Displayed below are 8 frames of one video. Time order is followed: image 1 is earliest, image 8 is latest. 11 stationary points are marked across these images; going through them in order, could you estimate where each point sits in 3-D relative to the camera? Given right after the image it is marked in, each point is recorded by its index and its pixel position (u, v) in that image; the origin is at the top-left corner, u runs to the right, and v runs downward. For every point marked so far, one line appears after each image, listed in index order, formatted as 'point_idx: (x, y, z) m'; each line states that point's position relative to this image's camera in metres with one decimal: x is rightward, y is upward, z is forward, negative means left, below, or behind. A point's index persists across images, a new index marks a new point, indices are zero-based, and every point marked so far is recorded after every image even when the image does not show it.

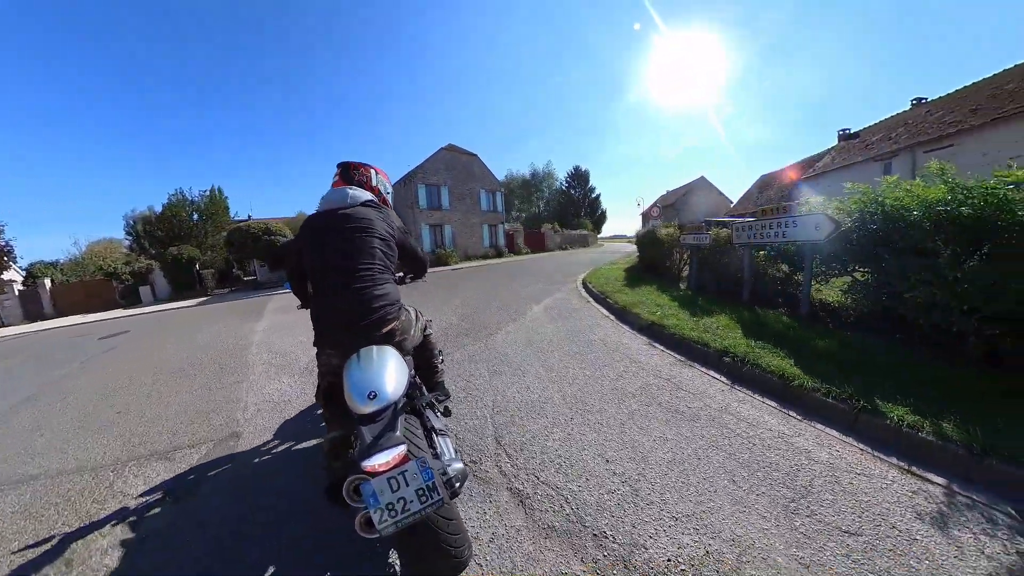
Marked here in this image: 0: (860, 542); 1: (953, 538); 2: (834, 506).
0: (+1.8, -1.3, +1.8) m
1: (+2.2, -1.2, +1.7) m
2: (+1.9, -1.2, +2.0) m
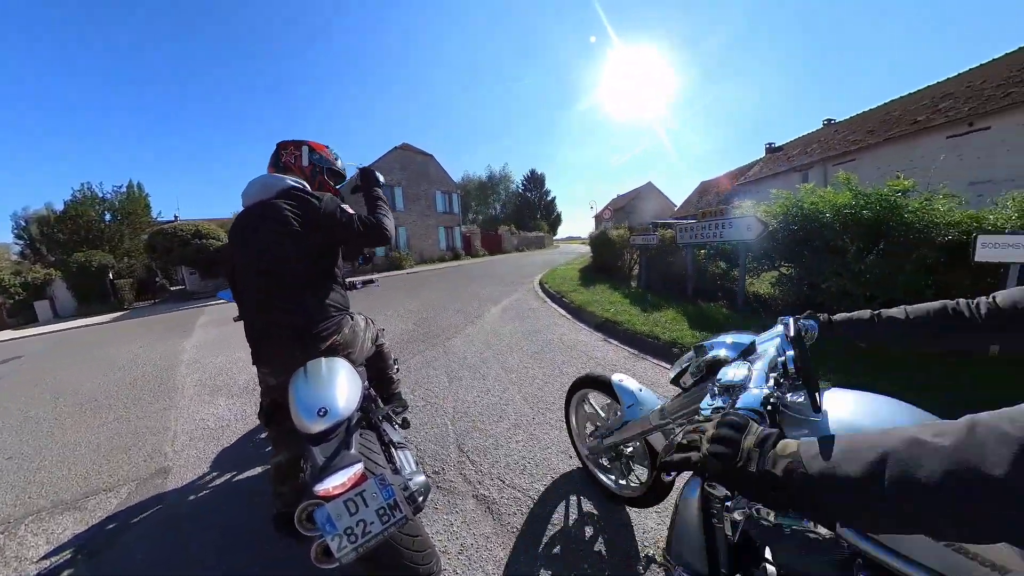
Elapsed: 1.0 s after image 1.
0: (+1.7, -1.3, +2.1) m
1: (+2.1, -1.1, +2.1) m
2: (+1.8, -1.2, +2.3) m
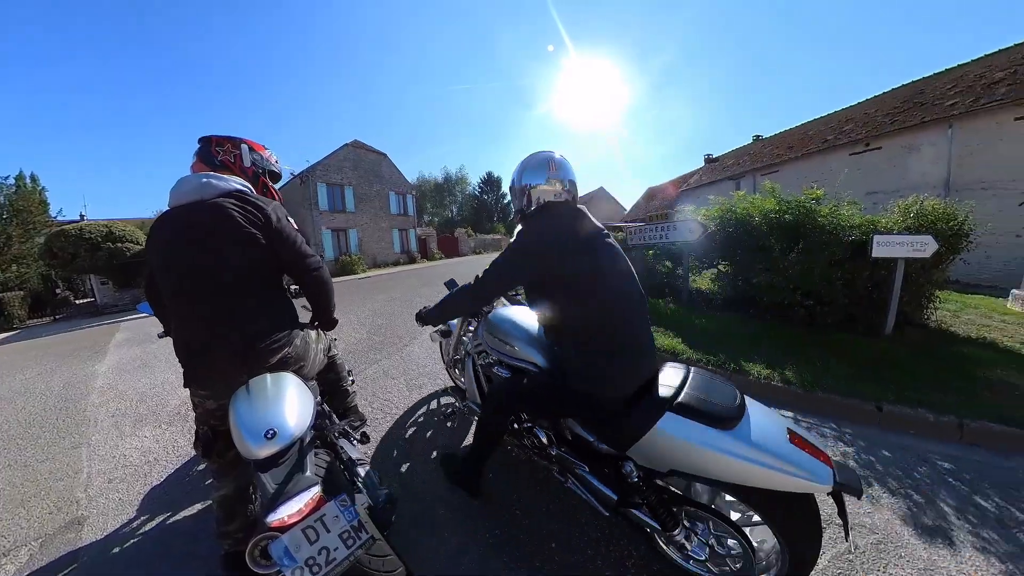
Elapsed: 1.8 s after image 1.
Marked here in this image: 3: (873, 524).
0: (+1.6, -1.2, +2.3) m
1: (+2.0, -1.1, +2.4) m
2: (+1.6, -1.1, +2.6) m
3: (+1.9, -1.2, +1.9) m
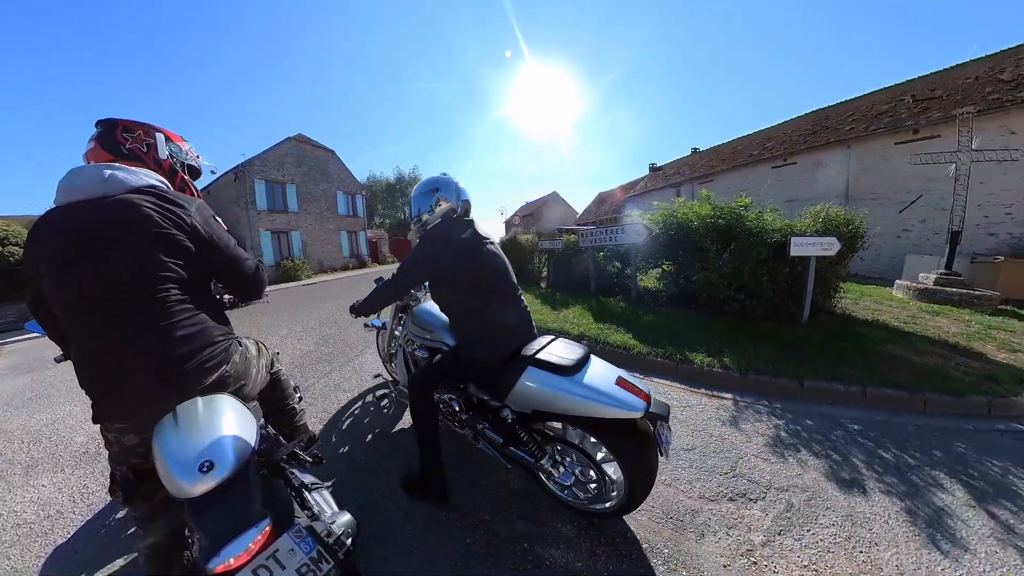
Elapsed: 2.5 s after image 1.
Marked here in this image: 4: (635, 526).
0: (+1.4, -1.2, +2.6) m
1: (+1.8, -1.0, +2.8) m
2: (+1.3, -1.1, +2.9) m
3: (+1.8, -1.2, +2.3) m
4: (+0.7, -1.5, +2.4) m
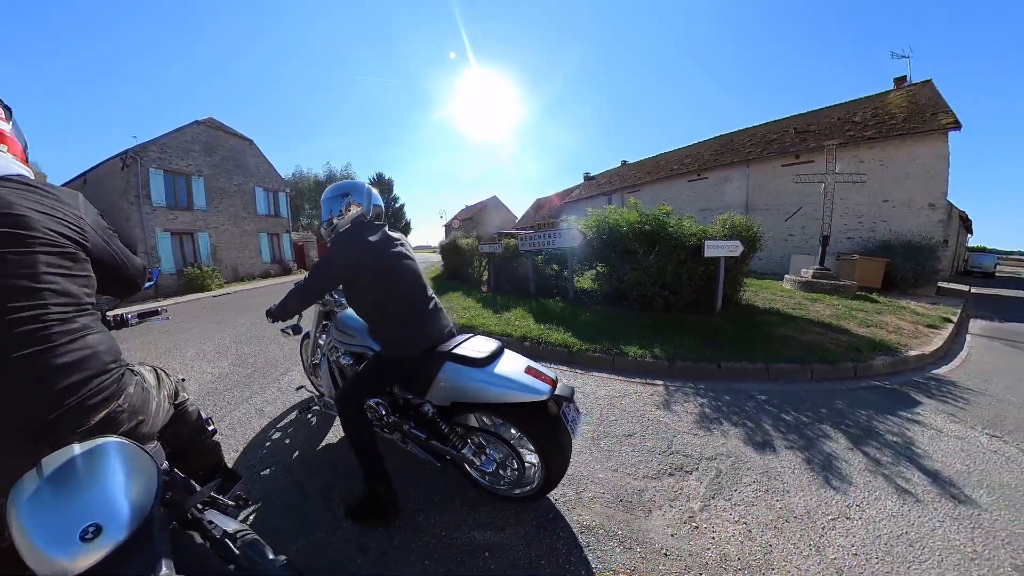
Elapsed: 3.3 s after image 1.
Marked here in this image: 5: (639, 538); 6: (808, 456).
0: (+1.1, -1.2, +2.9) m
1: (+1.4, -1.0, +3.1) m
2: (+1.0, -1.1, +3.1) m
3: (+1.5, -1.2, +2.7) m
4: (+0.5, -1.5, +2.5) m
5: (+0.7, -1.5, +2.2) m
6: (+2.0, -1.1, +2.5) m
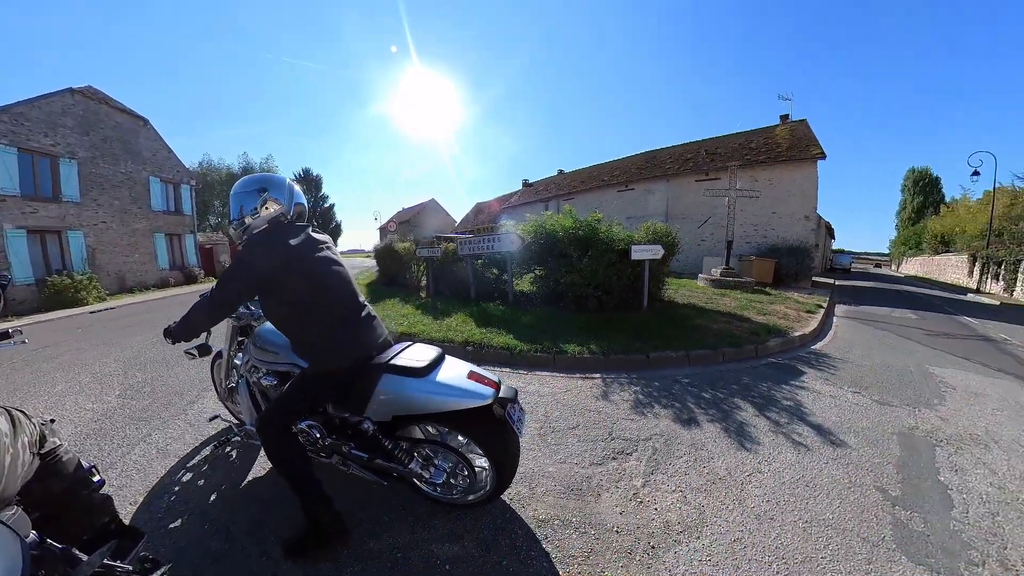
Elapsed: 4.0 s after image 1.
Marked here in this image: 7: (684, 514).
0: (+0.7, -1.2, +3.1) m
1: (+0.9, -1.0, +3.4) m
2: (+0.5, -1.1, +3.3) m
3: (+1.2, -1.1, +3.0) m
4: (+0.2, -1.5, +2.6) m
5: (+0.5, -1.5, +2.4) m
6: (+1.7, -1.1, +2.9) m
7: (+1.0, -1.4, +2.3) m
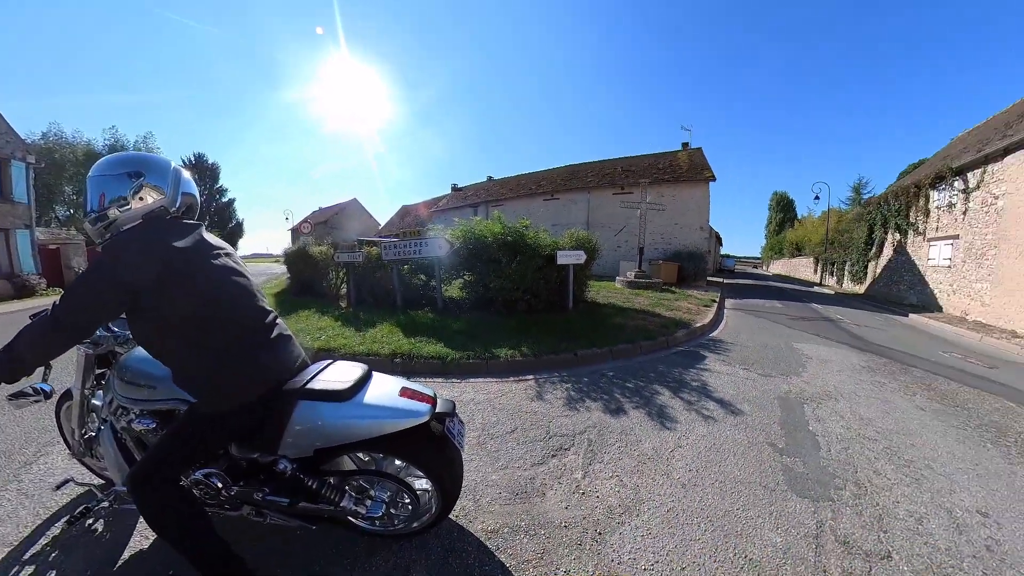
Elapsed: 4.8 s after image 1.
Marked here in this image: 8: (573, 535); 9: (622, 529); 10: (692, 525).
0: (+0.2, -1.2, +3.2) m
1: (+0.3, -1.1, +3.6) m
2: (-0.1, -1.2, +3.3) m
3: (+0.7, -1.2, +3.2) m
4: (-0.1, -1.5, +2.5) m
5: (+0.2, -1.5, +2.4) m
6: (+1.2, -1.1, +3.3) m
7: (+0.8, -1.4, +2.5) m
8: (+0.4, -1.5, +2.3) m
9: (+0.7, -1.4, +2.2) m
10: (+1.1, -1.4, +2.2) m
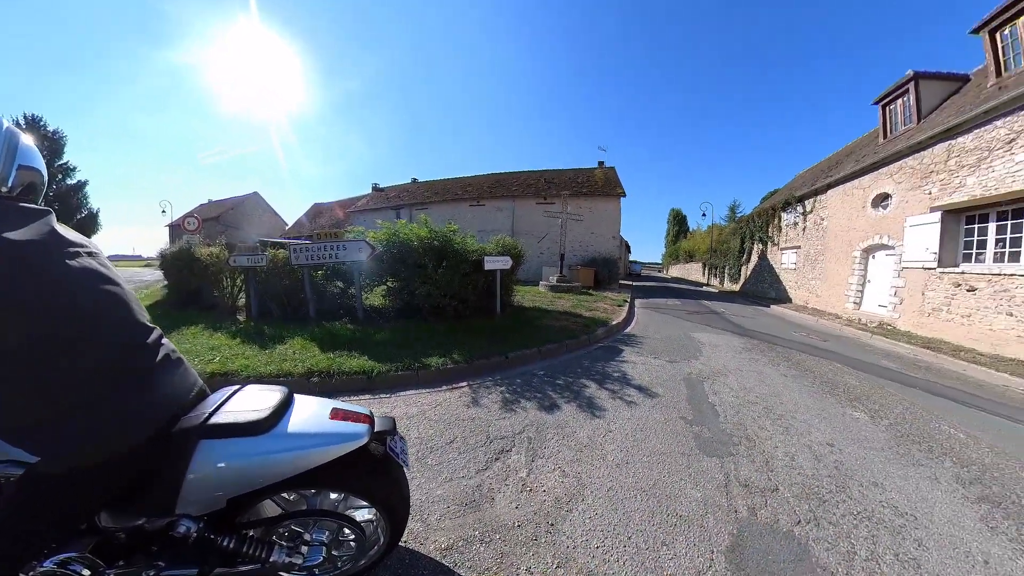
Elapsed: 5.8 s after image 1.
0: (-0.4, -1.3, +3.1) m
1: (-0.4, -1.1, +3.5) m
2: (-0.6, -1.2, +3.2) m
3: (+0.1, -1.2, +3.3) m
4: (-0.4, -1.5, +2.4) m
5: (-0.1, -1.5, +2.4) m
6: (+0.5, -1.1, +3.6) m
7: (+0.4, -1.4, +2.7) m
8: (+0.1, -1.5, +2.3) m
9: (+0.4, -1.5, +2.4) m
10: (+0.8, -1.4, +2.5) m
